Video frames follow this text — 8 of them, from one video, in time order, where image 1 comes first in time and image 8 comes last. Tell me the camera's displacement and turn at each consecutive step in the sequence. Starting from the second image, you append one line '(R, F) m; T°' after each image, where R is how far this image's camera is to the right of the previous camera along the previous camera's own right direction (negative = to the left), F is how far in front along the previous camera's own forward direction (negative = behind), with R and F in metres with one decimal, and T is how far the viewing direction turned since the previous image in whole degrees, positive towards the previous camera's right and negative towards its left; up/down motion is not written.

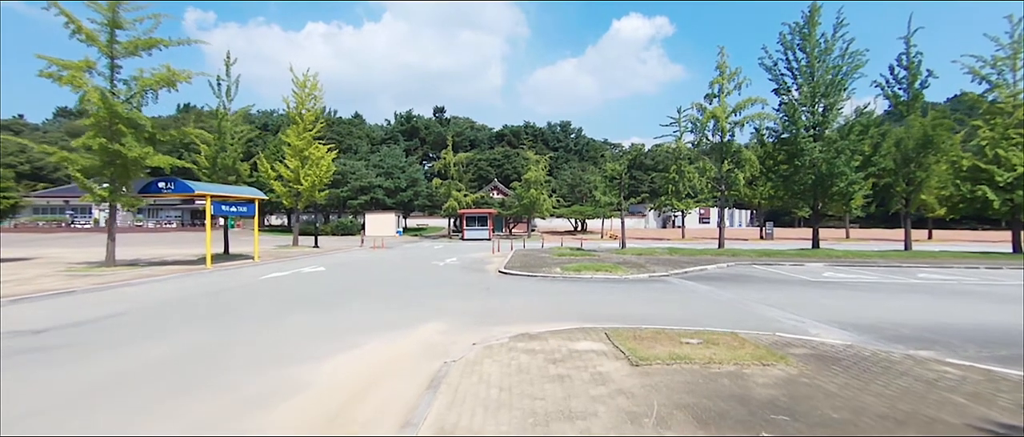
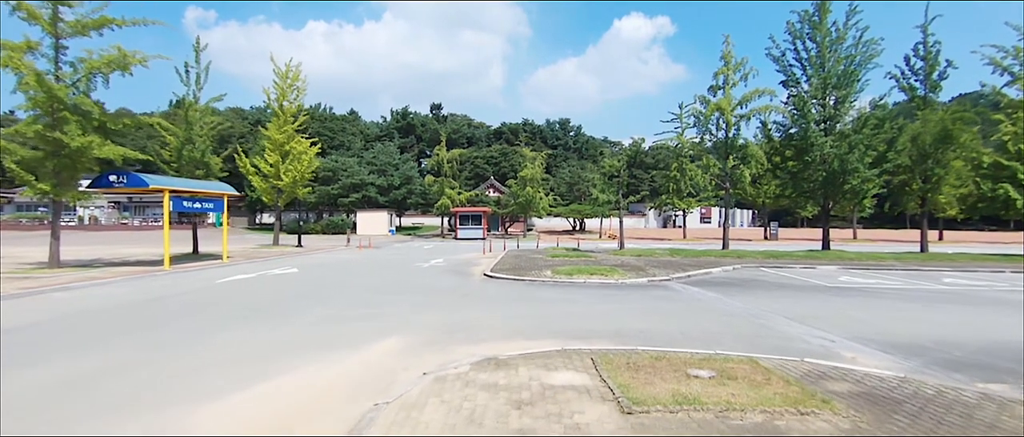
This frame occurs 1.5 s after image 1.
(+0.5, +1.9) m; 0°
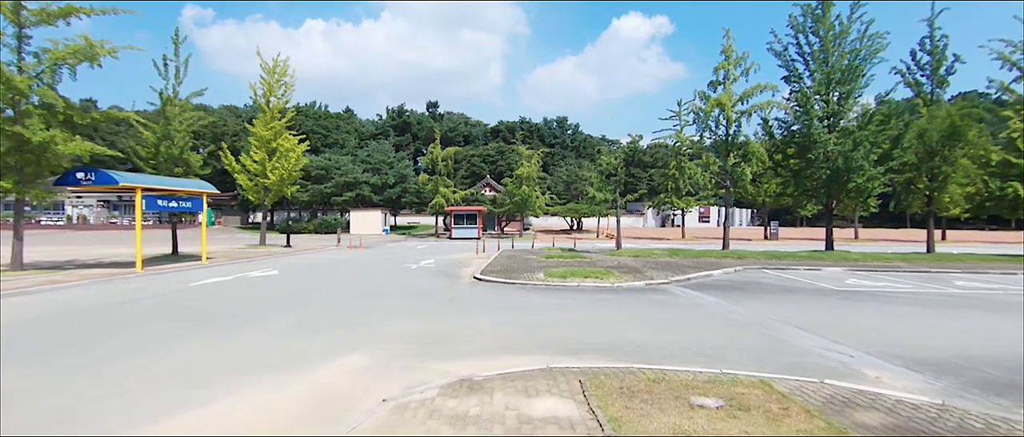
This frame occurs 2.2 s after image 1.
(+0.3, +1.0) m; 0°
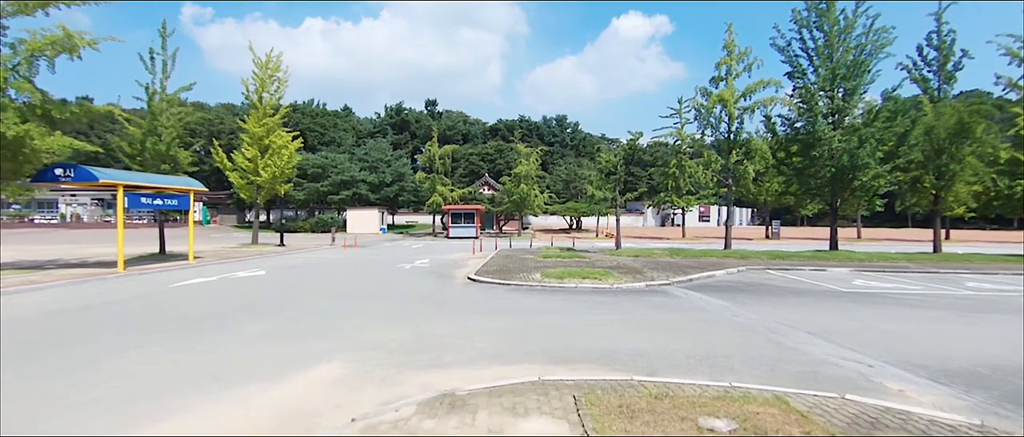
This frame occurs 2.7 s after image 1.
(+0.1, +0.7) m; 0°
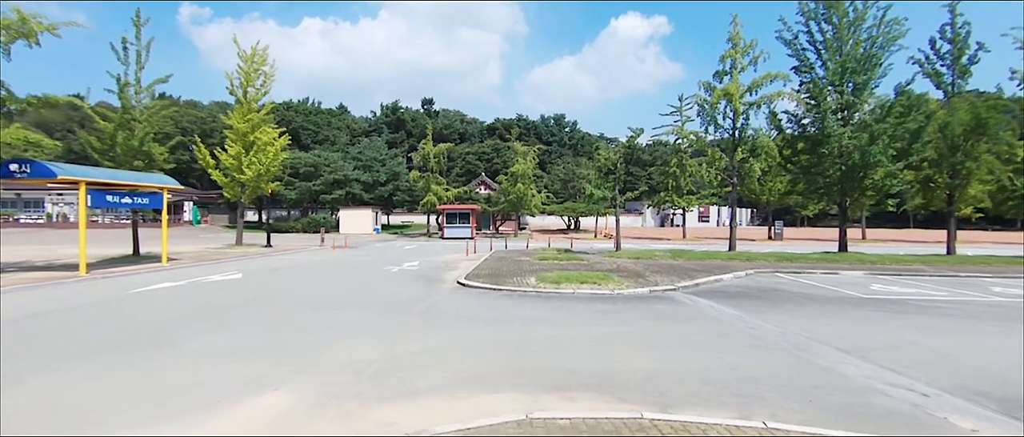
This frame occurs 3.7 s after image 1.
(+0.2, +1.3) m; 0°
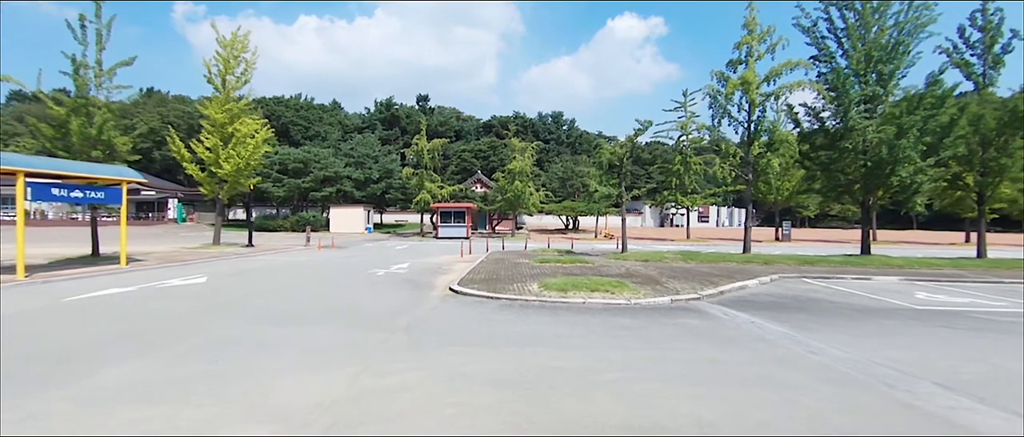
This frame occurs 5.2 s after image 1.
(-0.1, +2.0) m; 0°
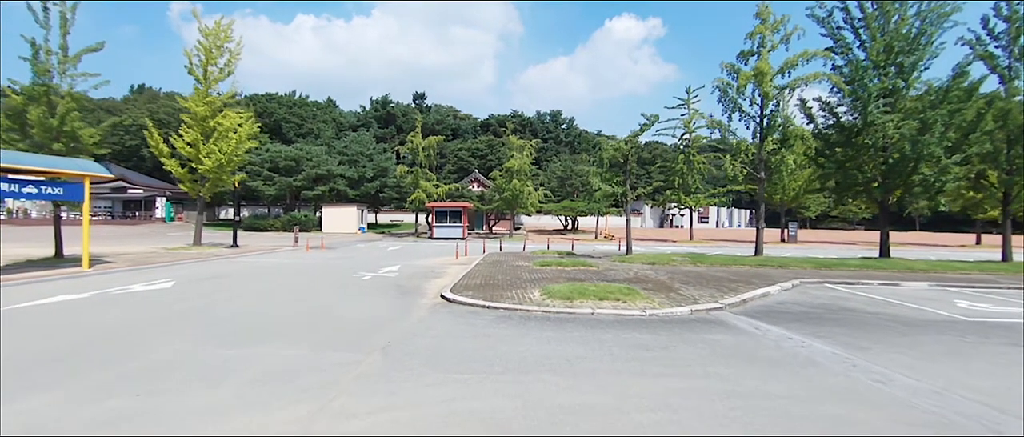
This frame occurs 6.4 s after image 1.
(0.0, +1.5) m; 0°
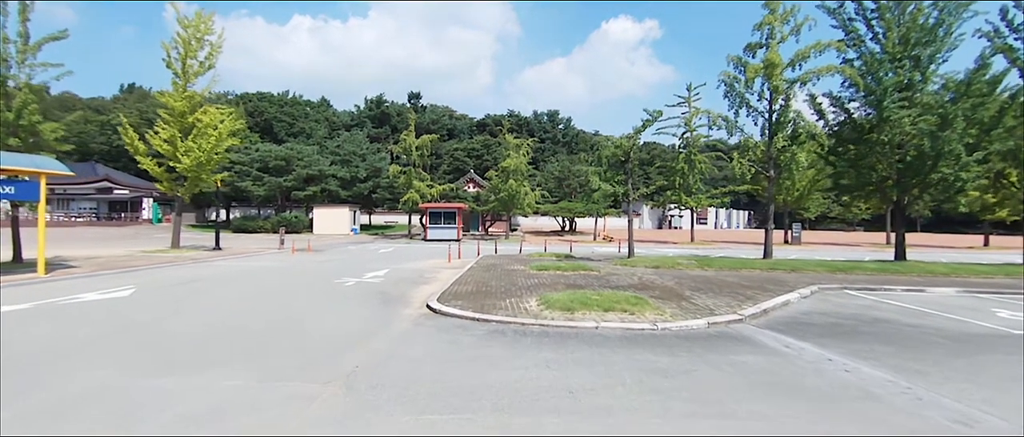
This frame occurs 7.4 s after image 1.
(+0.1, +1.3) m; 0°
